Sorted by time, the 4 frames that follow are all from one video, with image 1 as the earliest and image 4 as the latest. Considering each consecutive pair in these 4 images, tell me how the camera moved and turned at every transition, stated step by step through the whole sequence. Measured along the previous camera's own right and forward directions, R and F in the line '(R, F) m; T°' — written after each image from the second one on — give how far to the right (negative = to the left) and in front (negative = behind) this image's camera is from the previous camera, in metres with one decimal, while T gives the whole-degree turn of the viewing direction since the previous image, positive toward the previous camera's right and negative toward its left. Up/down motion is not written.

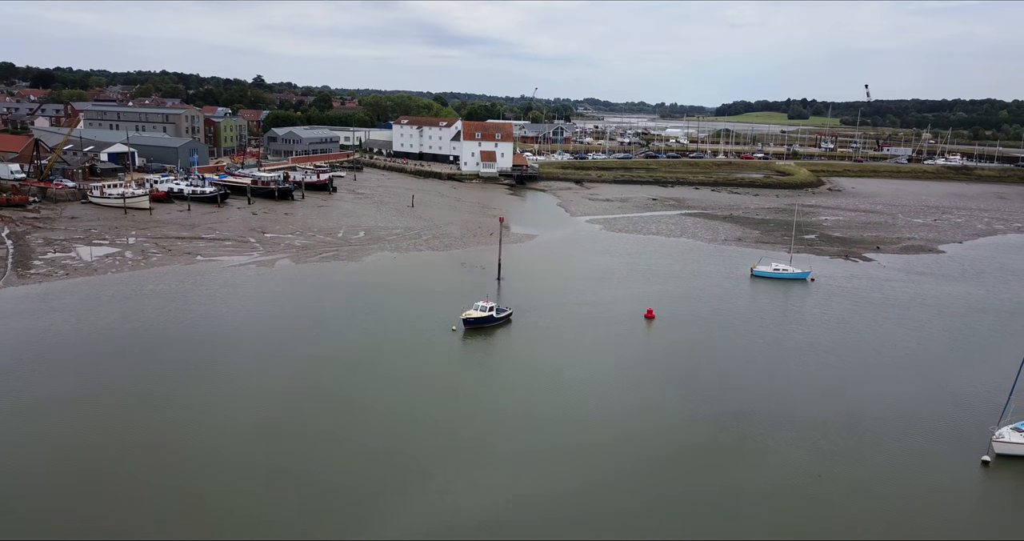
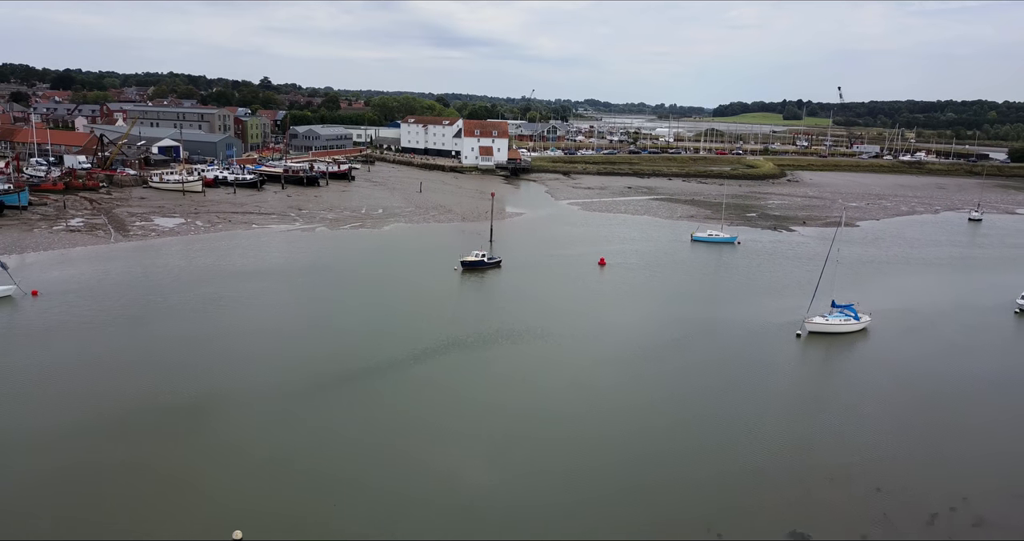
(+0.3, -3.6) m; 0°
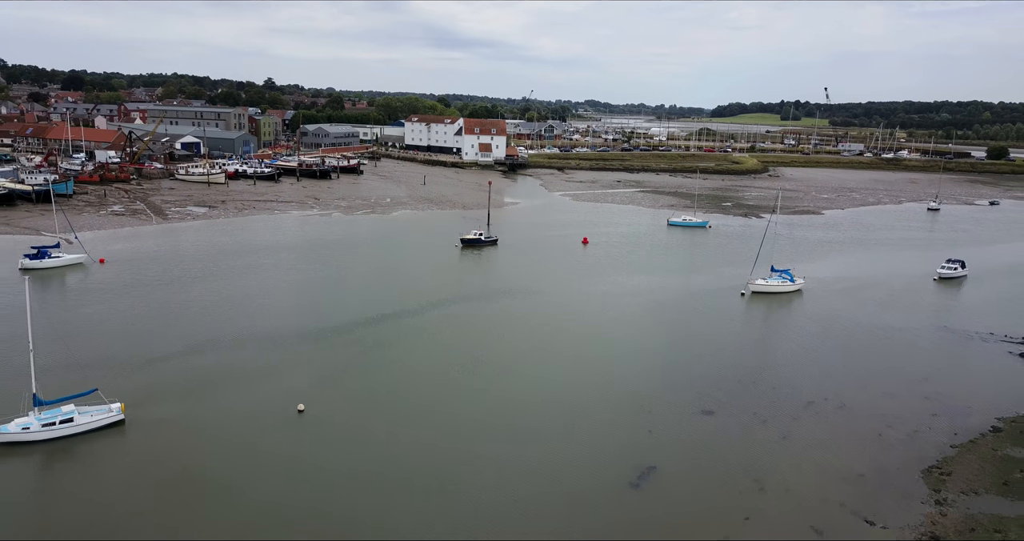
(+0.2, -2.0) m; 0°
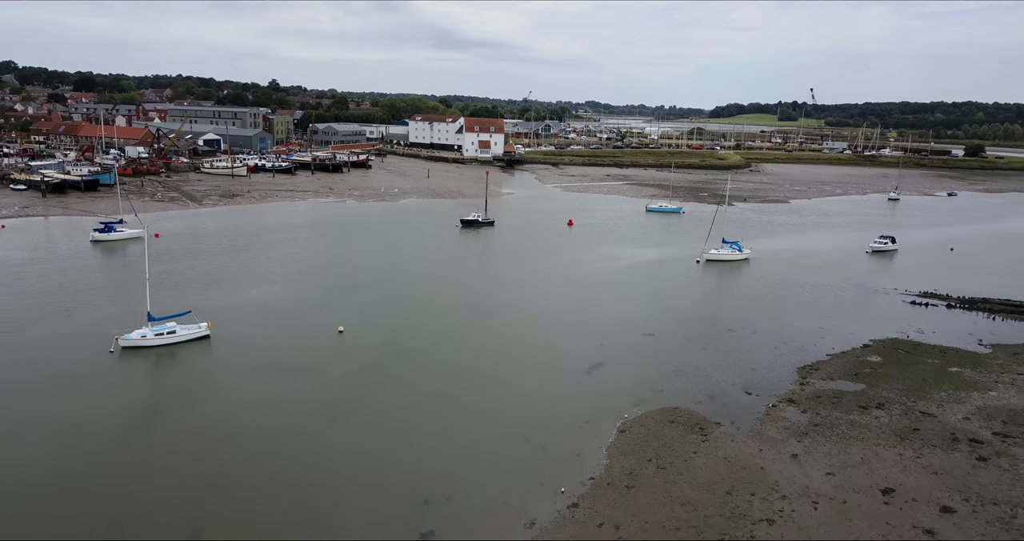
(+0.2, -2.3) m; 0°
